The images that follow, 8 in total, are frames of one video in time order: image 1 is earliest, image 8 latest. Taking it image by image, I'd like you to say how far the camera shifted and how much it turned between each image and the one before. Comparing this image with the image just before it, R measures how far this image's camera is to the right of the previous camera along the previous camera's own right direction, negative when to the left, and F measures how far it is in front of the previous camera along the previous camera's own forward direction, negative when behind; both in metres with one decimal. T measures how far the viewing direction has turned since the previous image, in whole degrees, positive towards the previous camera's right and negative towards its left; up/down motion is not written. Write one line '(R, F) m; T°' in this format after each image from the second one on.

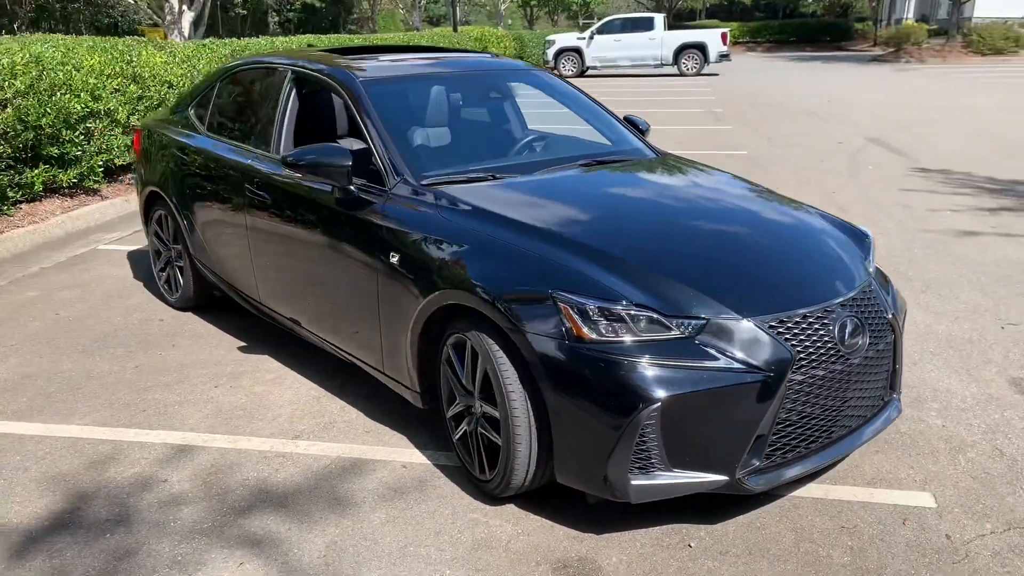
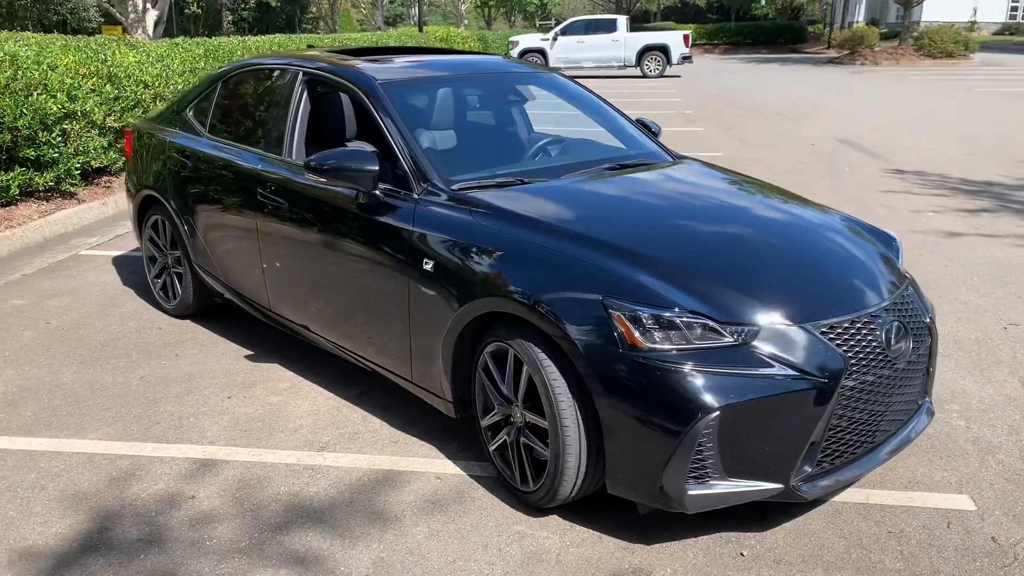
(-0.3, +0.1) m; +3°
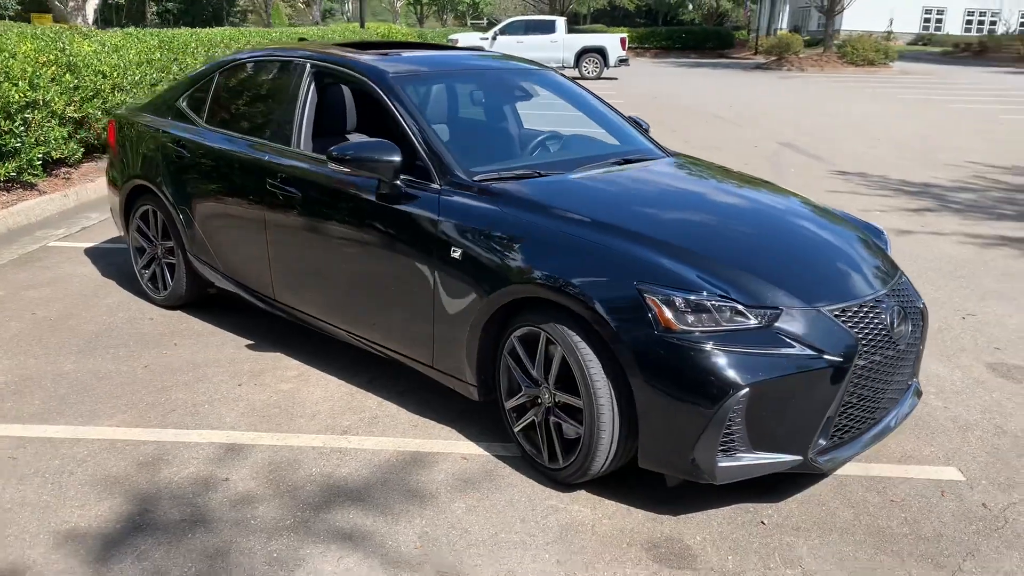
(-0.4, -0.1) m; +4°
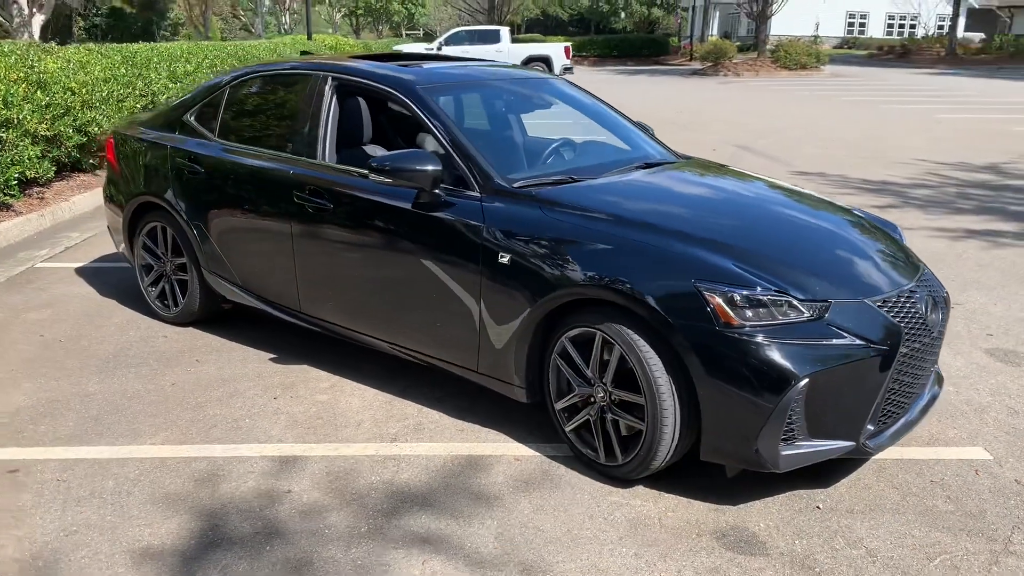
(-0.4, -0.1) m; +4°
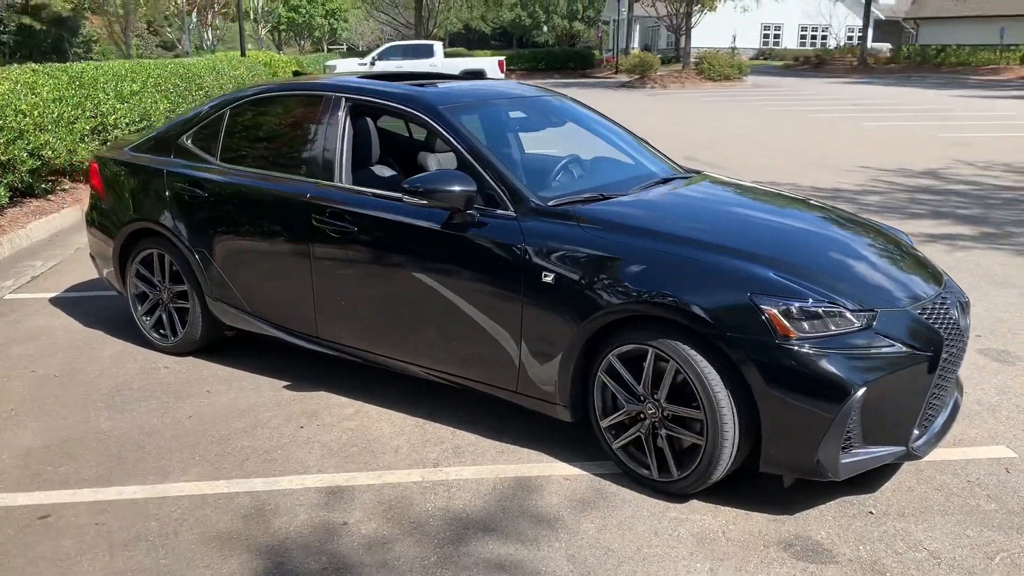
(-0.4, 0.0) m; +5°
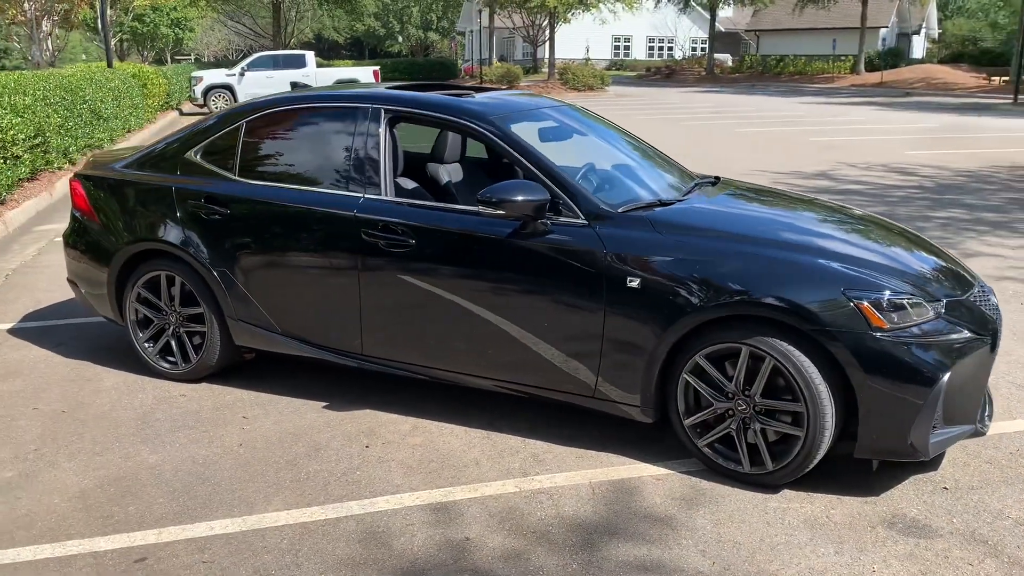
(-0.9, 0.0) m; +9°
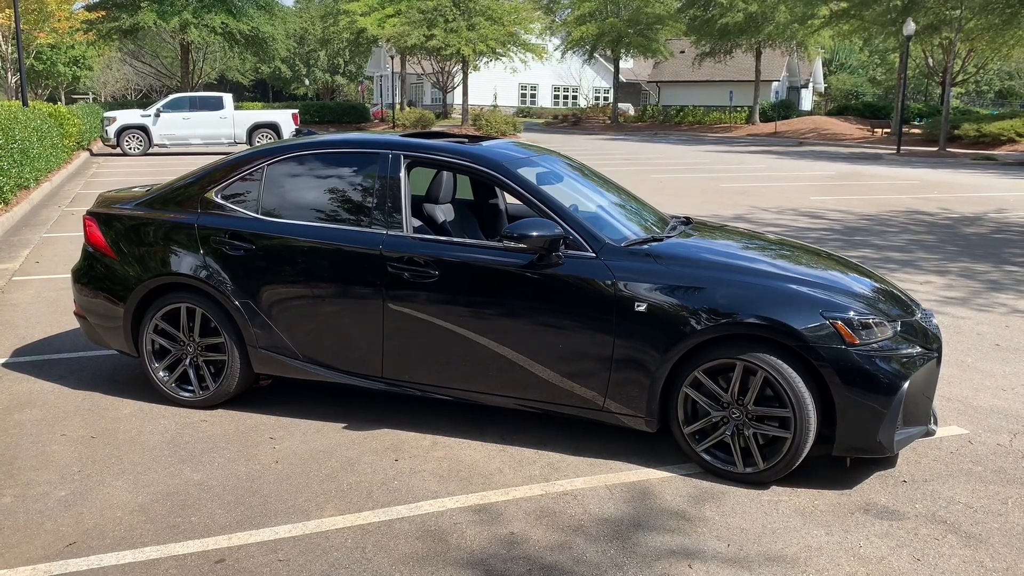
(-0.5, -0.4) m; +6°
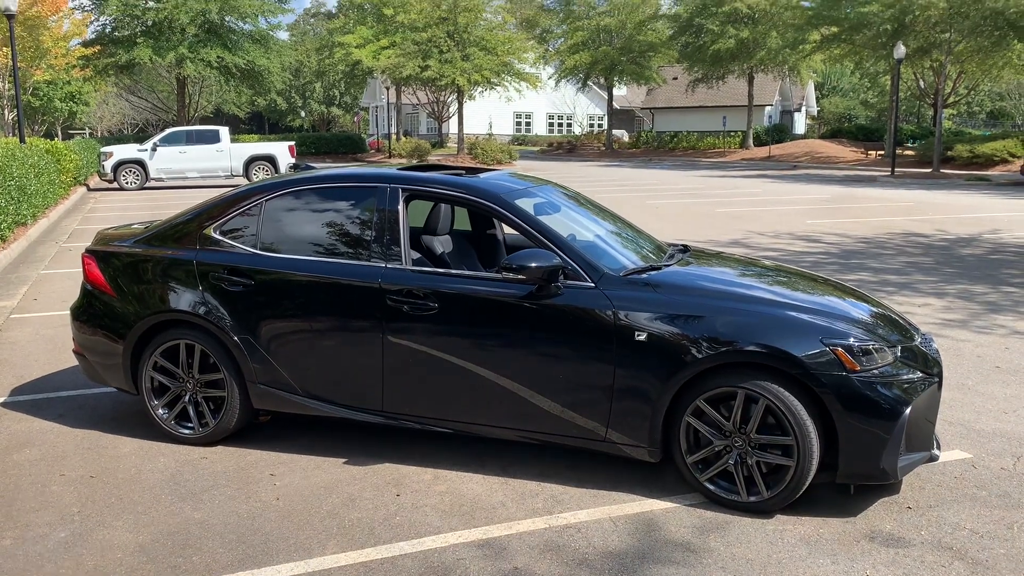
(0.0, 0.0) m; 0°
